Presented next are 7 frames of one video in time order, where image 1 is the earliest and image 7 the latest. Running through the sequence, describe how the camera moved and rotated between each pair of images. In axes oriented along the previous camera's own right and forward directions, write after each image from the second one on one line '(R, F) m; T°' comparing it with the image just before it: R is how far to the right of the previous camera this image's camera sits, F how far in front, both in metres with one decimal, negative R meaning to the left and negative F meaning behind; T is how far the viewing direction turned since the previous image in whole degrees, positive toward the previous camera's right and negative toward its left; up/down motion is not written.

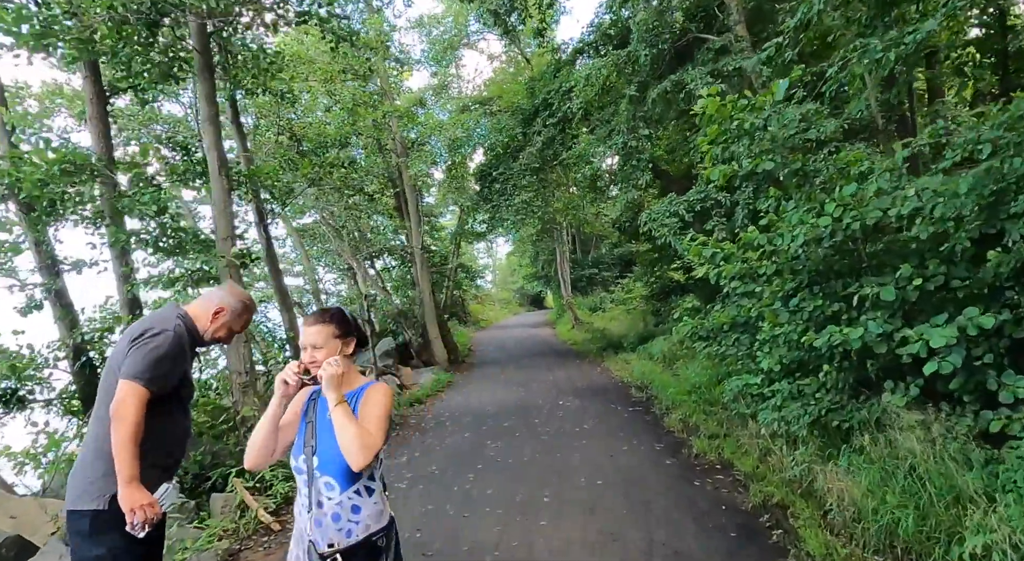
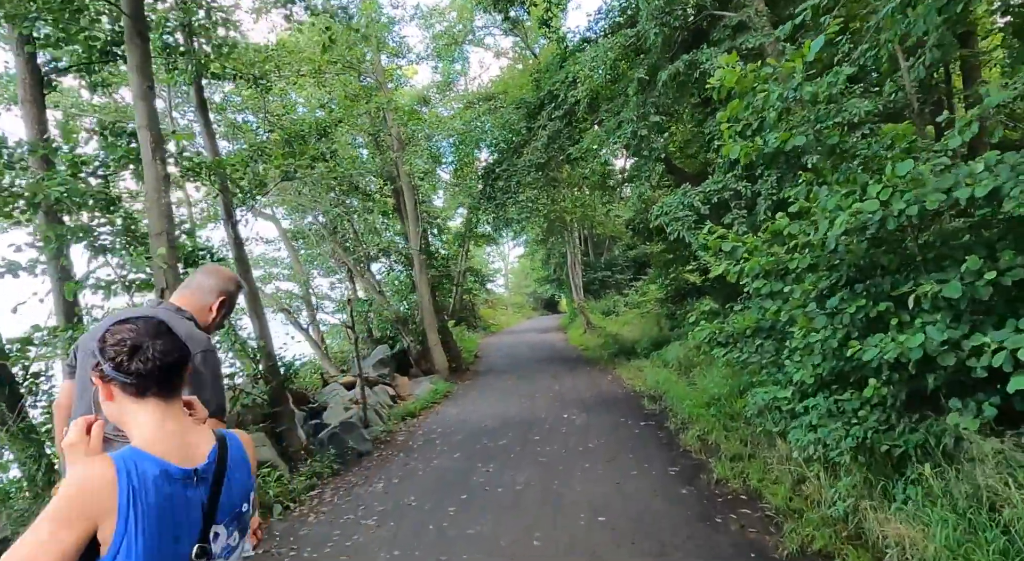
(+0.2, +0.9) m; -1°
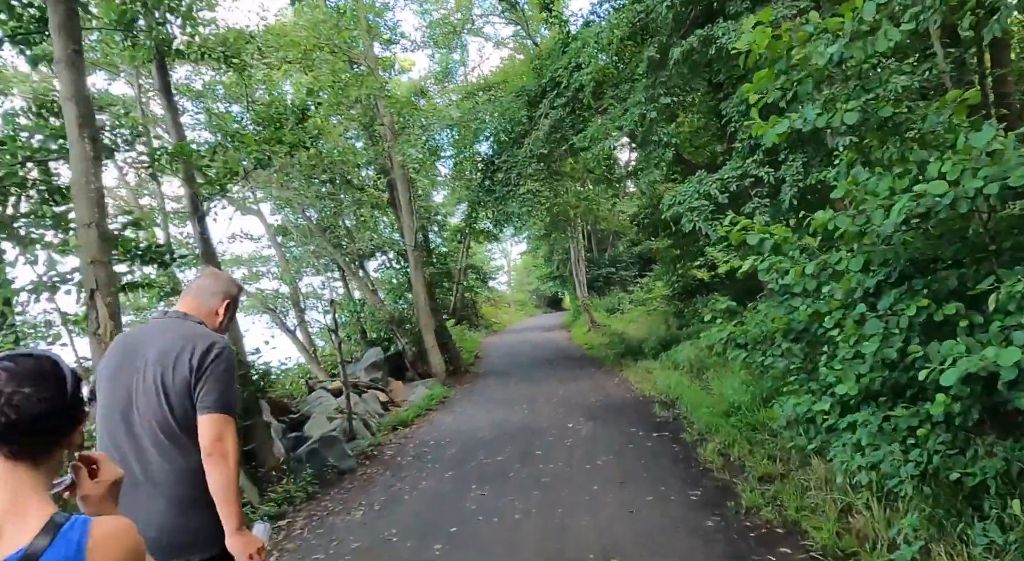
(+0.1, +0.8) m; 0°
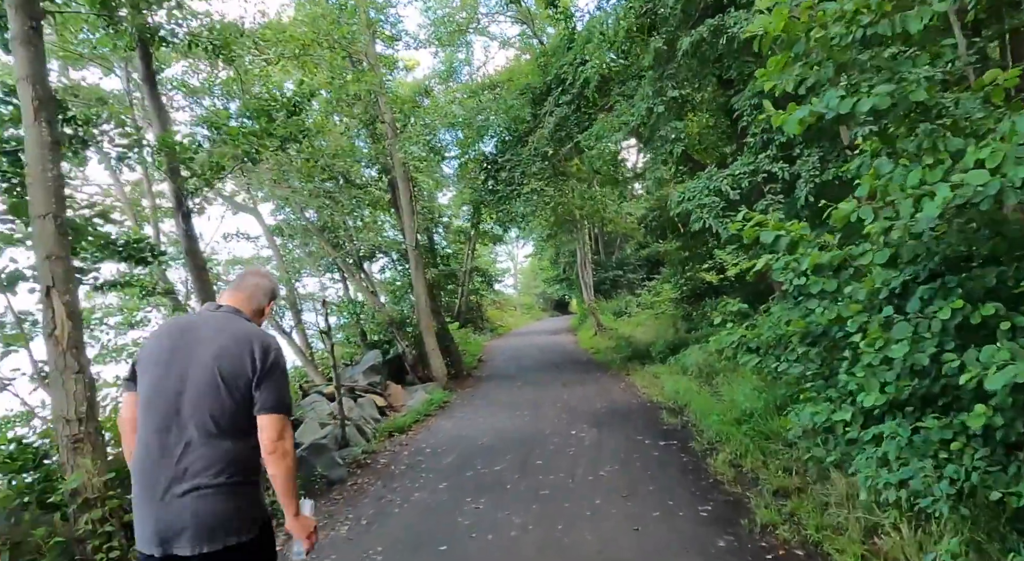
(+0.1, +0.4) m; -1°
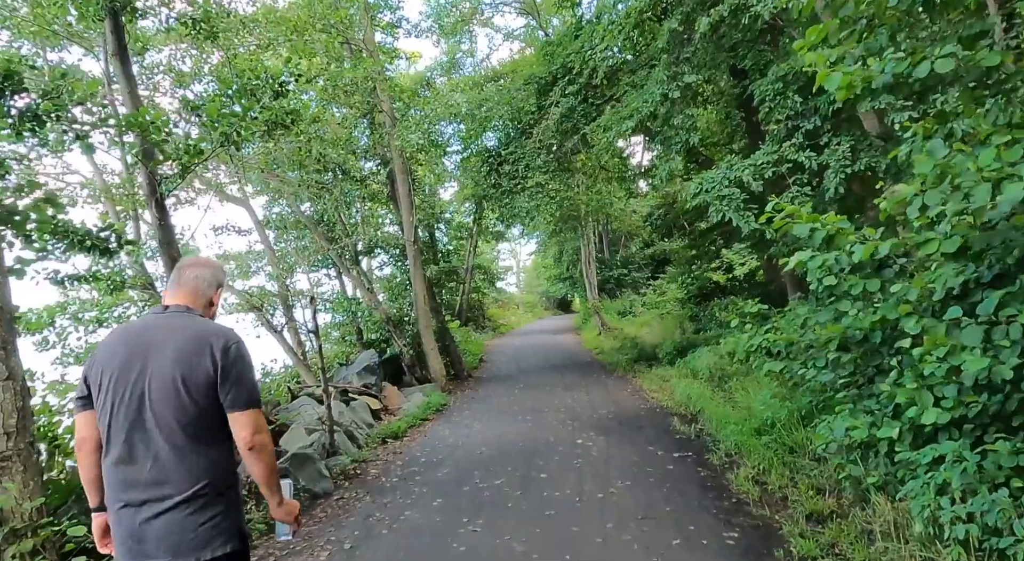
(0.0, +0.6) m; 0°
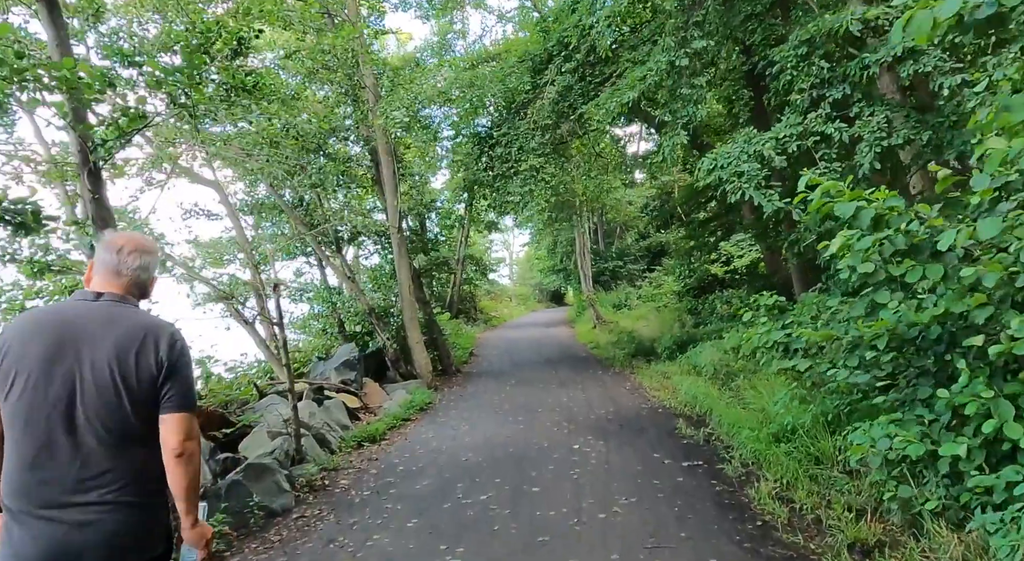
(0.0, +0.8) m; +1°
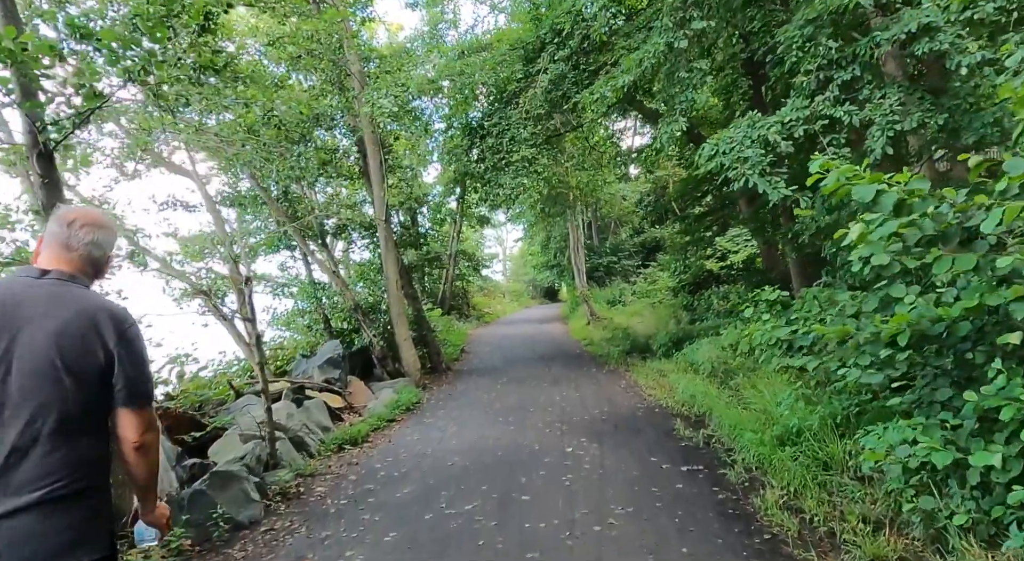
(0.0, +0.4) m; +1°
